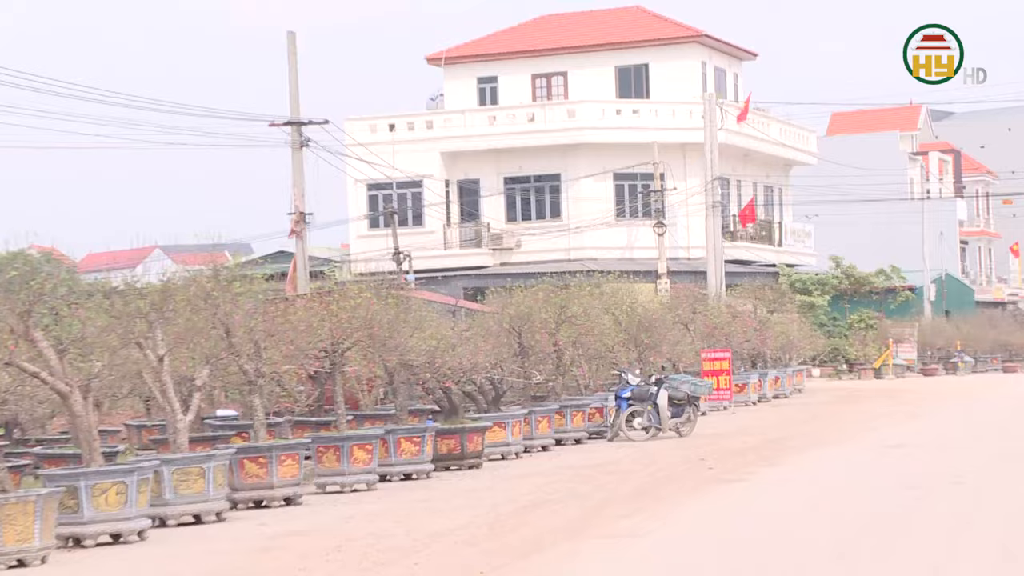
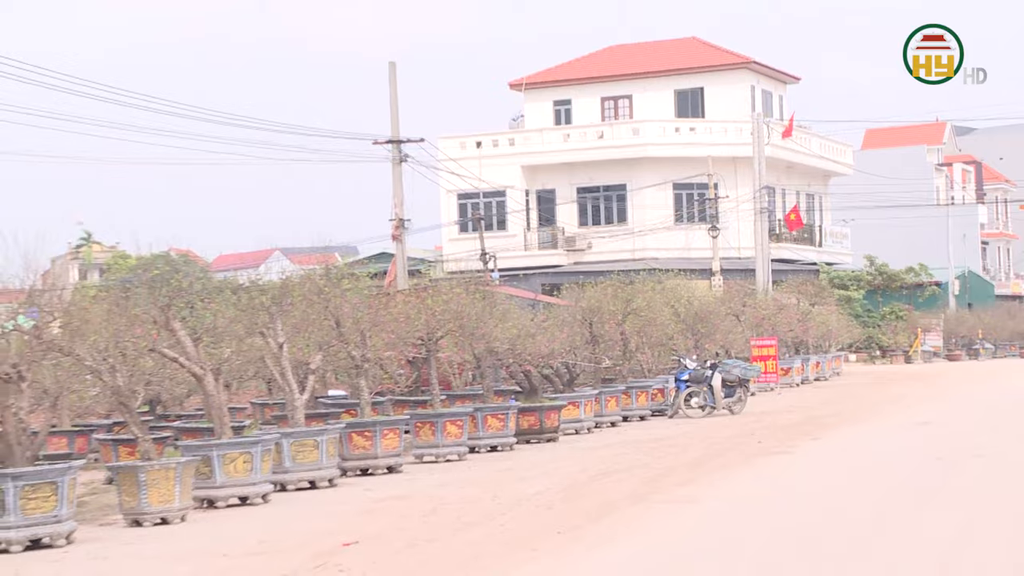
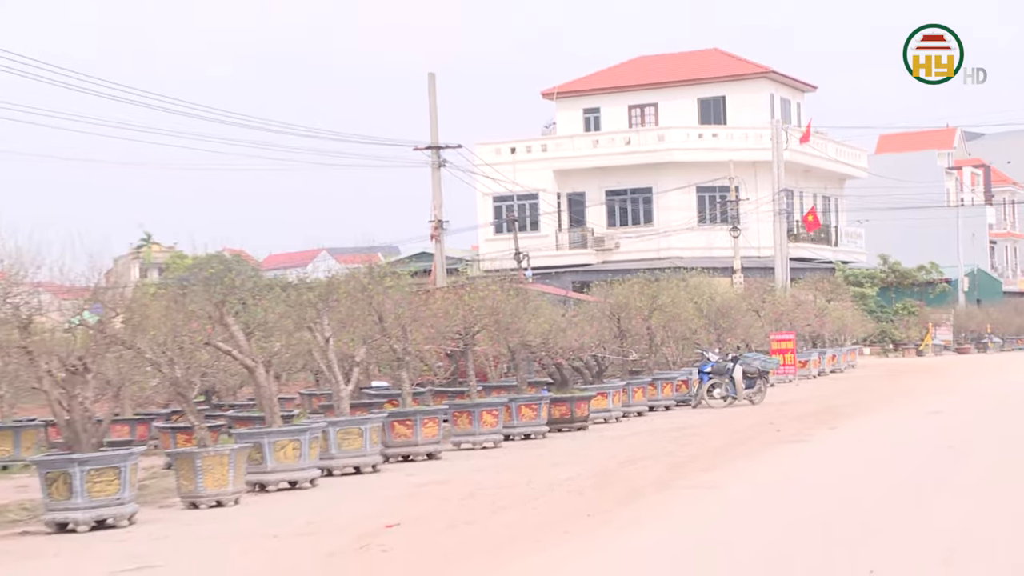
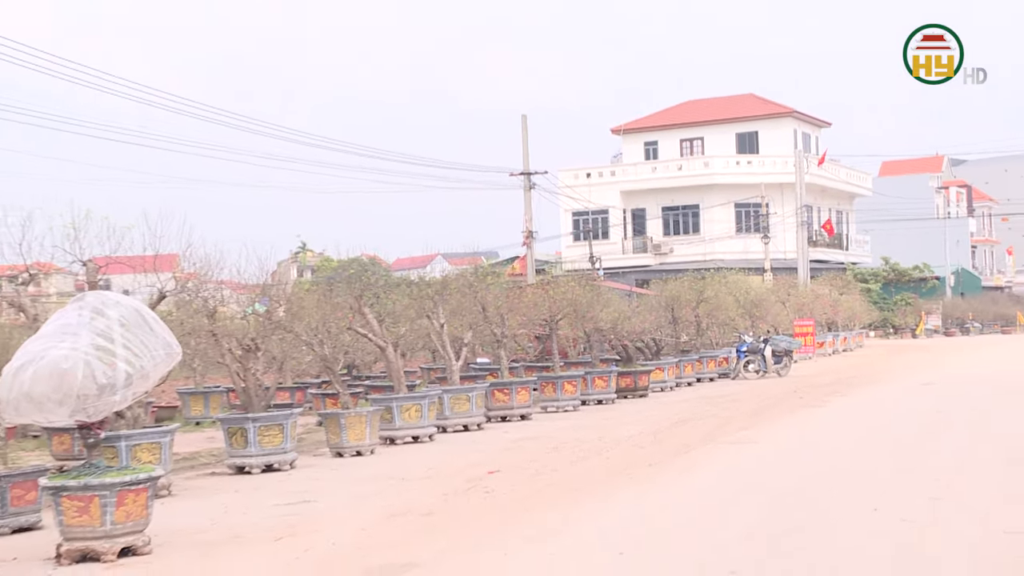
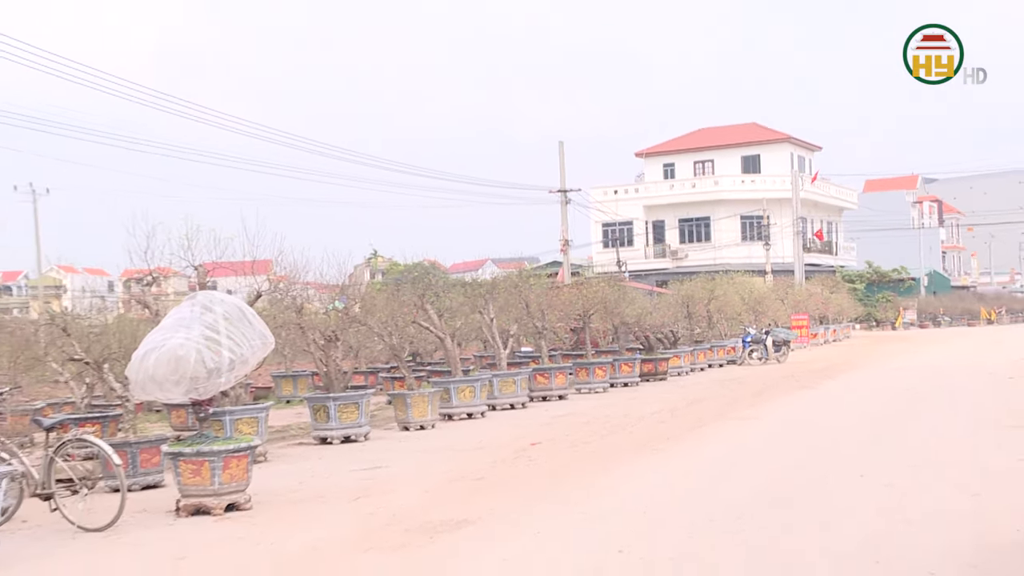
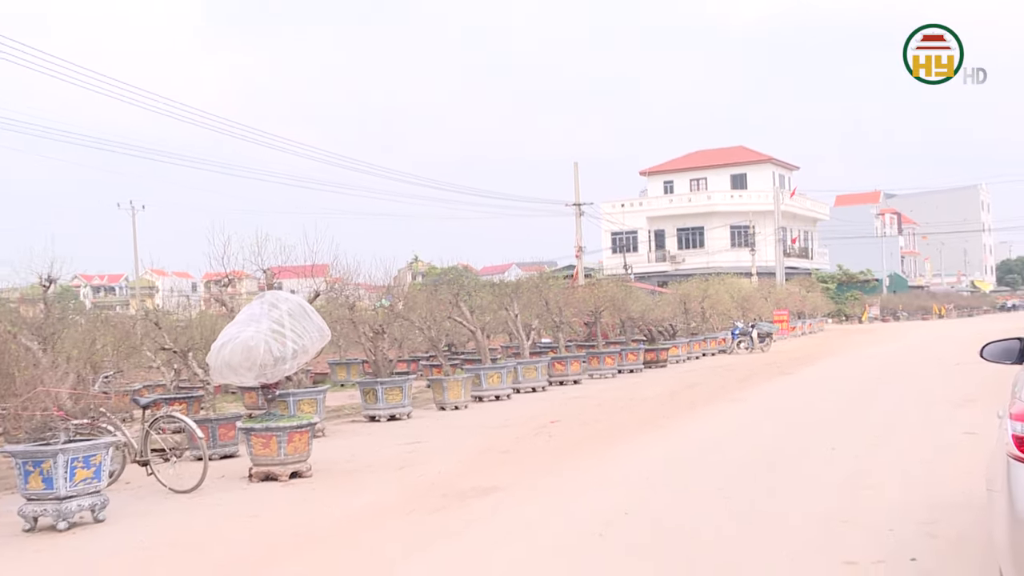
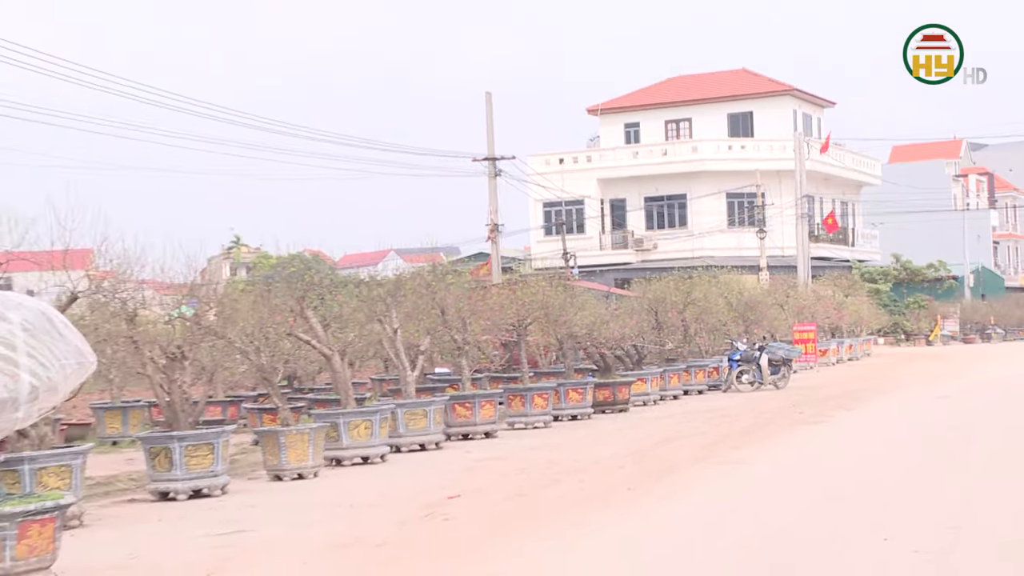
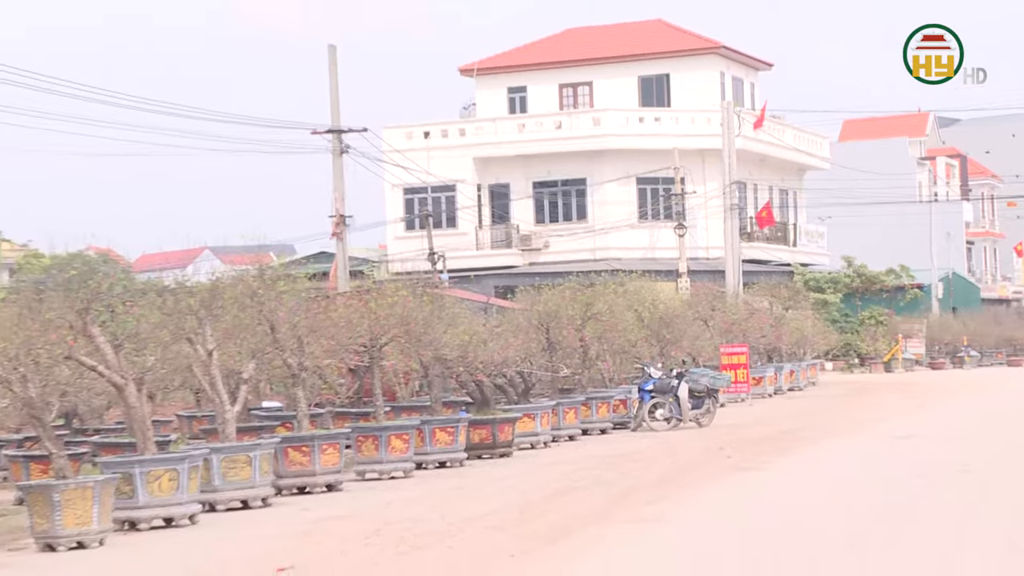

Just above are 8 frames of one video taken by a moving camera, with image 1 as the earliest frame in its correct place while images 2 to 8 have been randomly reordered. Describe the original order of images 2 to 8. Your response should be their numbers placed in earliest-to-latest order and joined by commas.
8, 2, 3, 7, 4, 5, 6
